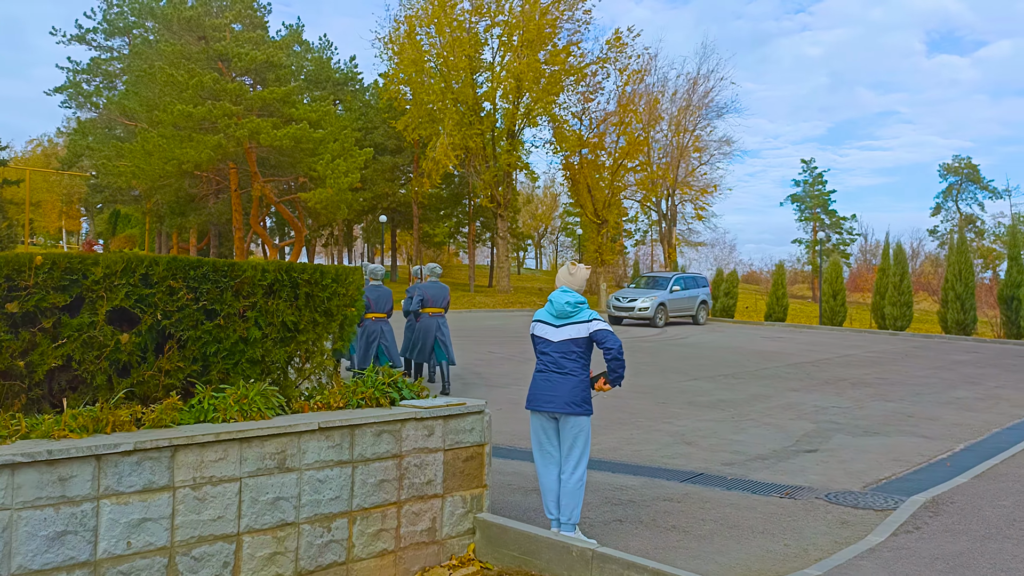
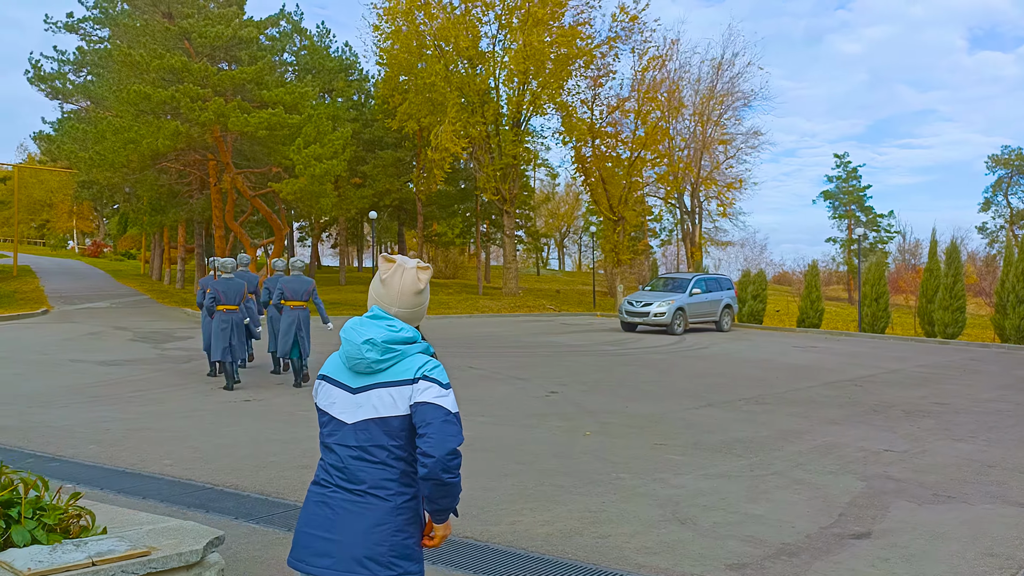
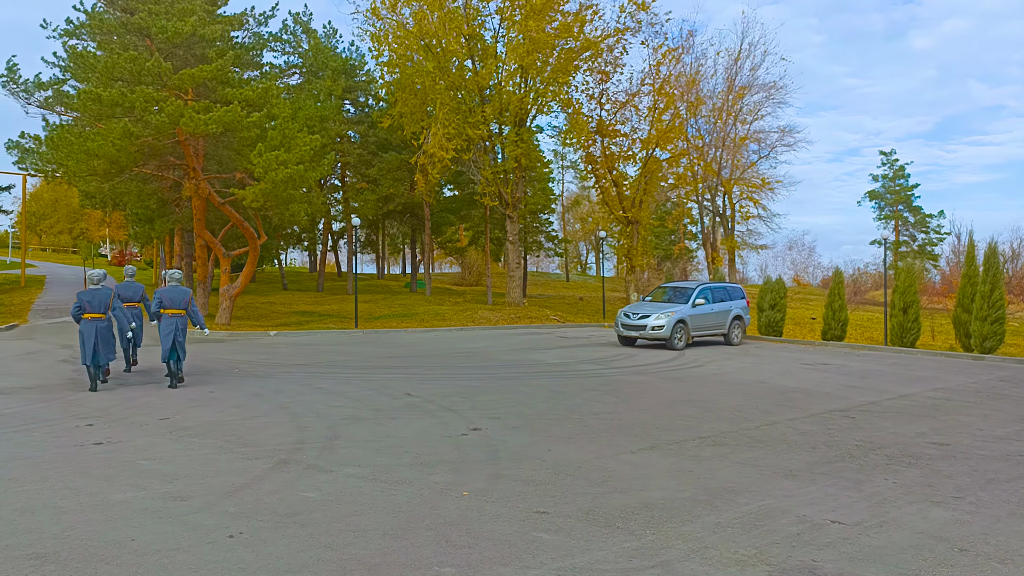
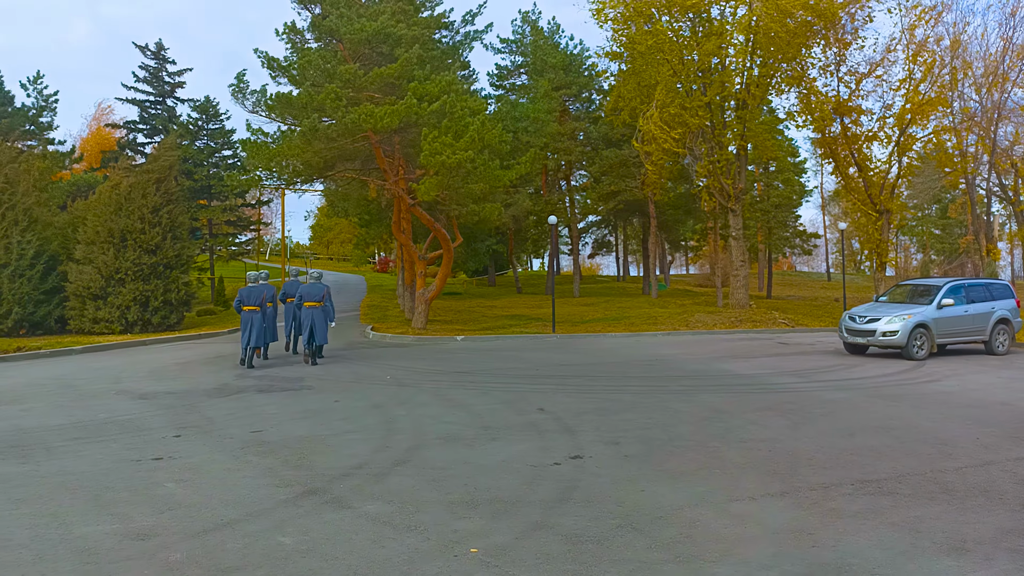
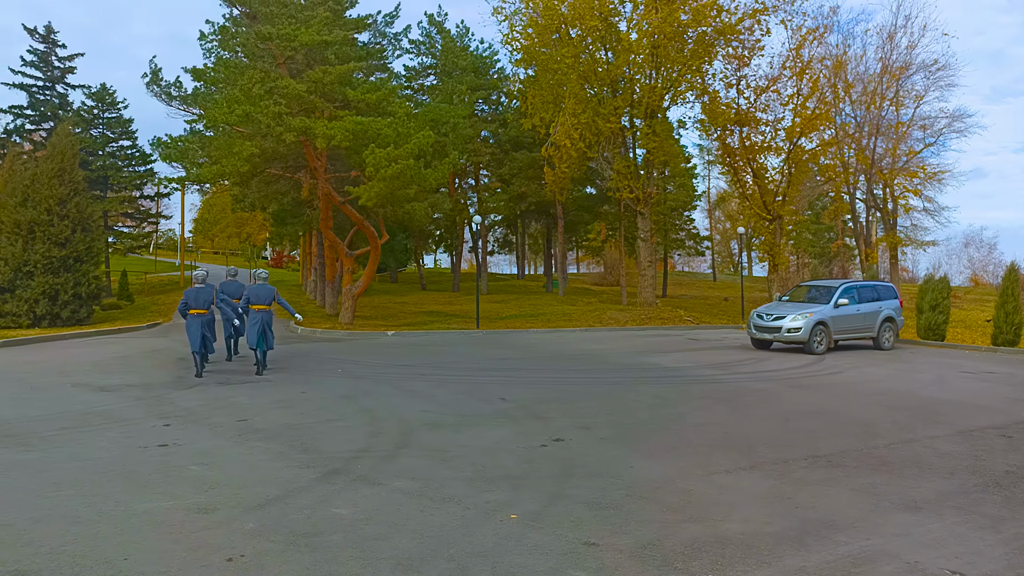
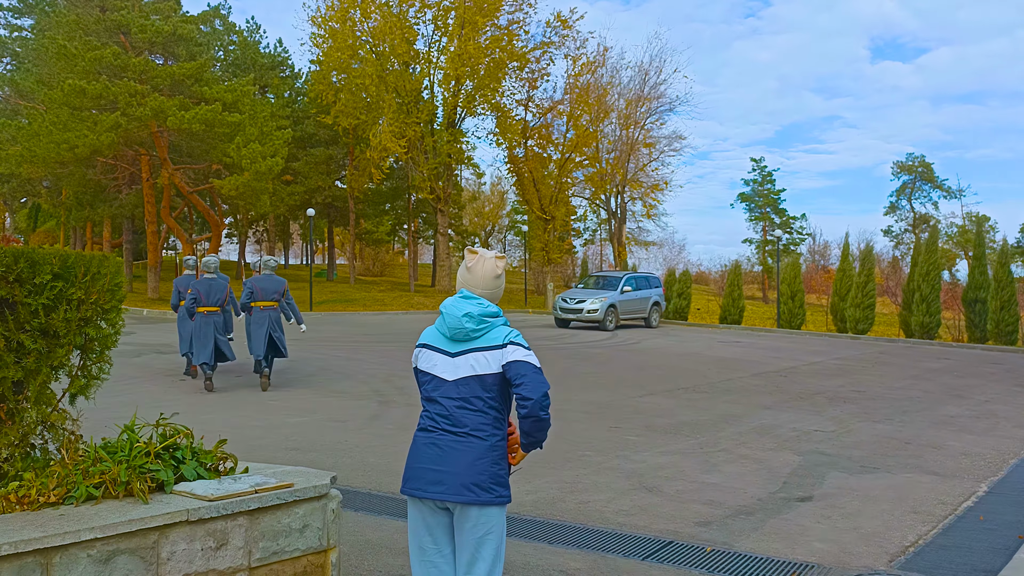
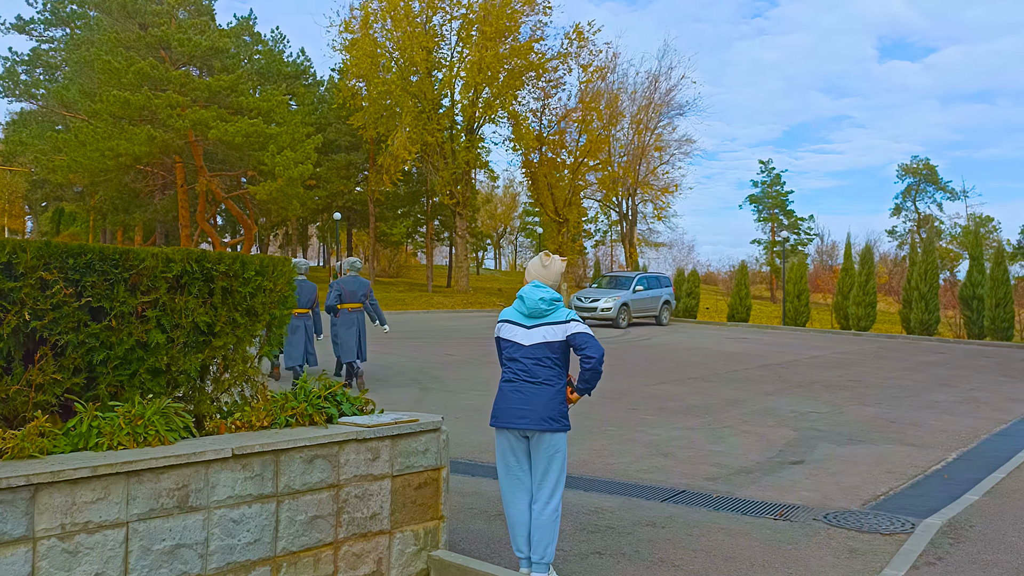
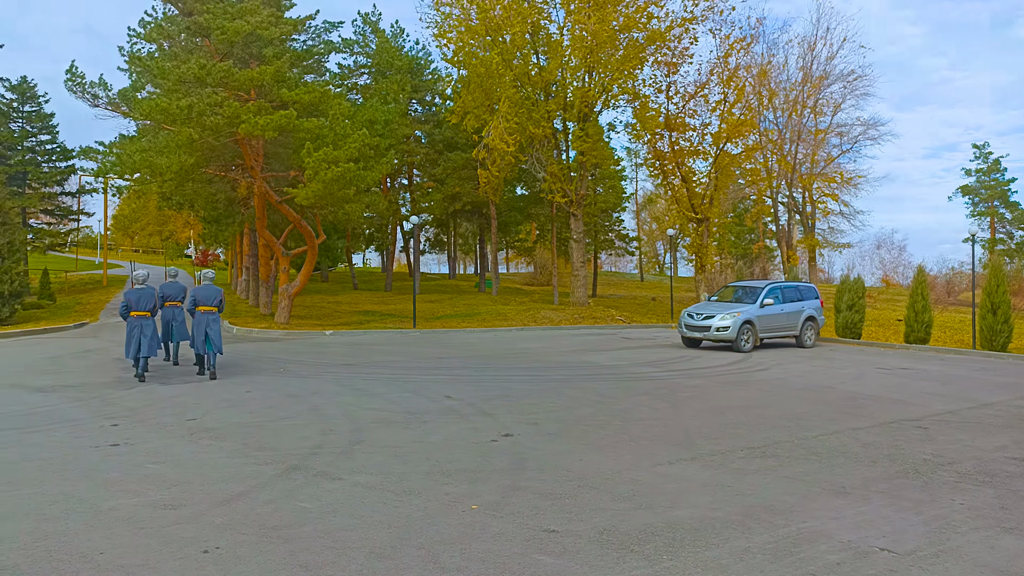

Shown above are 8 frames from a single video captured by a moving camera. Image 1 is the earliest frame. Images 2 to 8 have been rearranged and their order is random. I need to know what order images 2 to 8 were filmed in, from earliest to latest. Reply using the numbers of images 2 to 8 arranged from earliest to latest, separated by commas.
7, 6, 2, 3, 8, 5, 4
